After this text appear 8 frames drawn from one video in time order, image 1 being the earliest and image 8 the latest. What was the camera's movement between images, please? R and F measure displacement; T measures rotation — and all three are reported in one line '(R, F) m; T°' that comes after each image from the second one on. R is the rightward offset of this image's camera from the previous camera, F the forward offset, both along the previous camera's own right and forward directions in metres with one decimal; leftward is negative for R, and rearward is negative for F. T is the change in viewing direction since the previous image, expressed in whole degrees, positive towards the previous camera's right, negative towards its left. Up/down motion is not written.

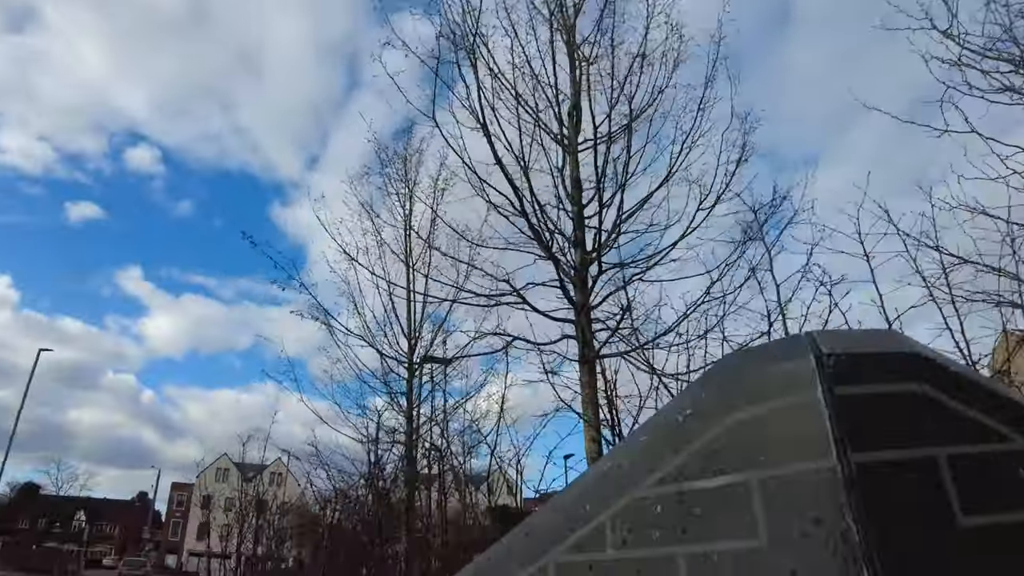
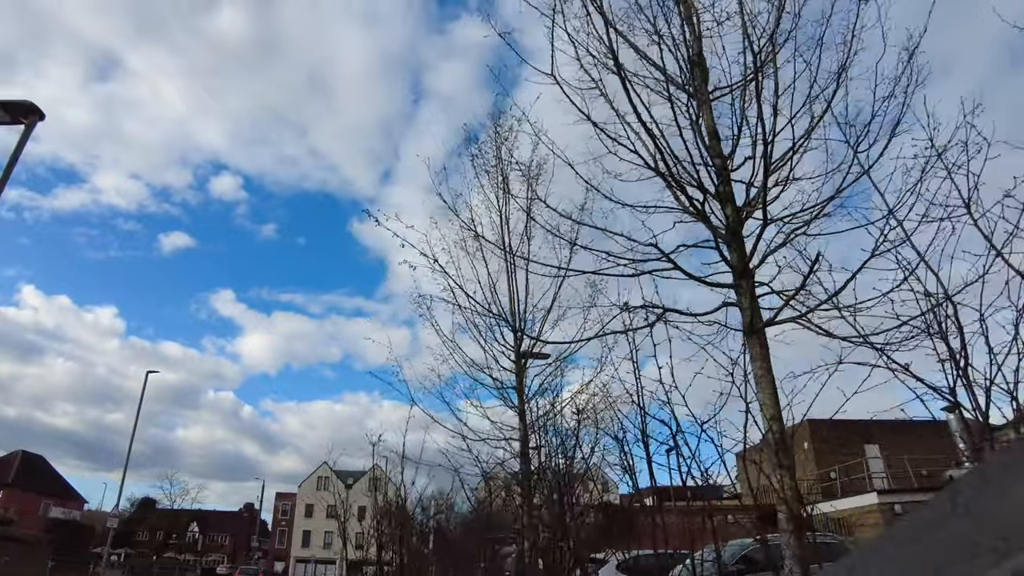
(-0.4, +0.5) m; -6°
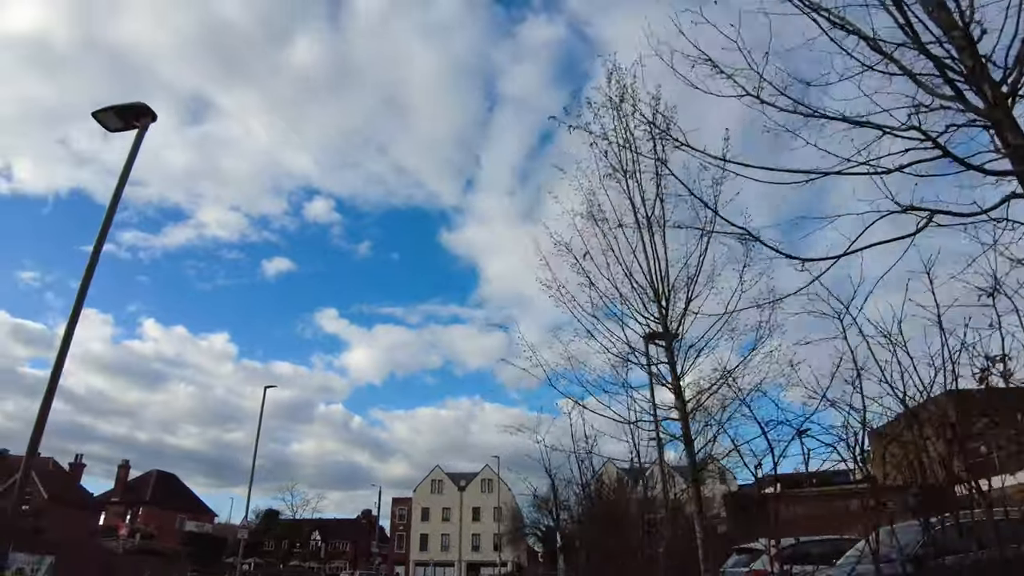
(-0.6, +0.9) m; -7°
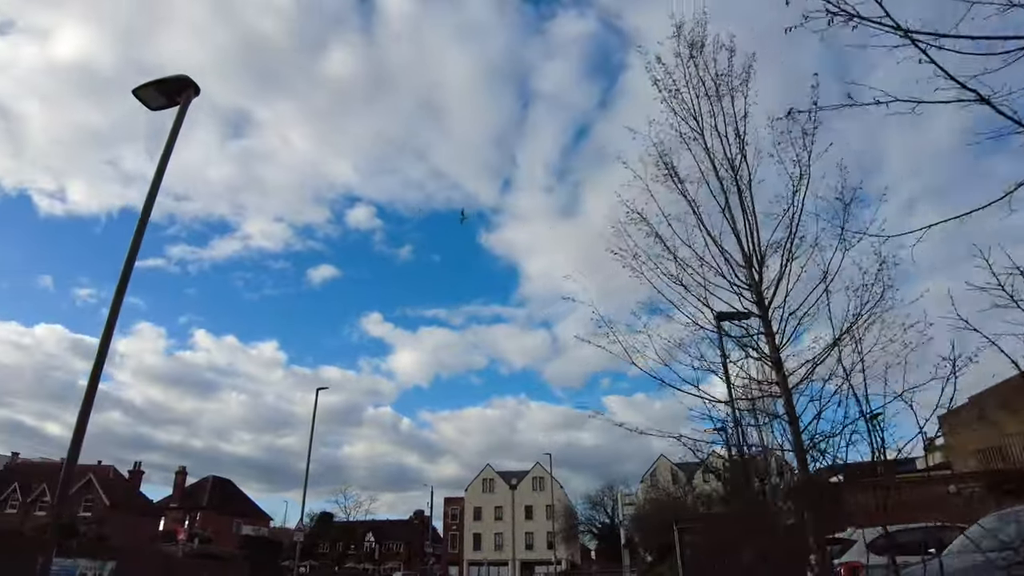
(-0.2, +0.7) m; -3°
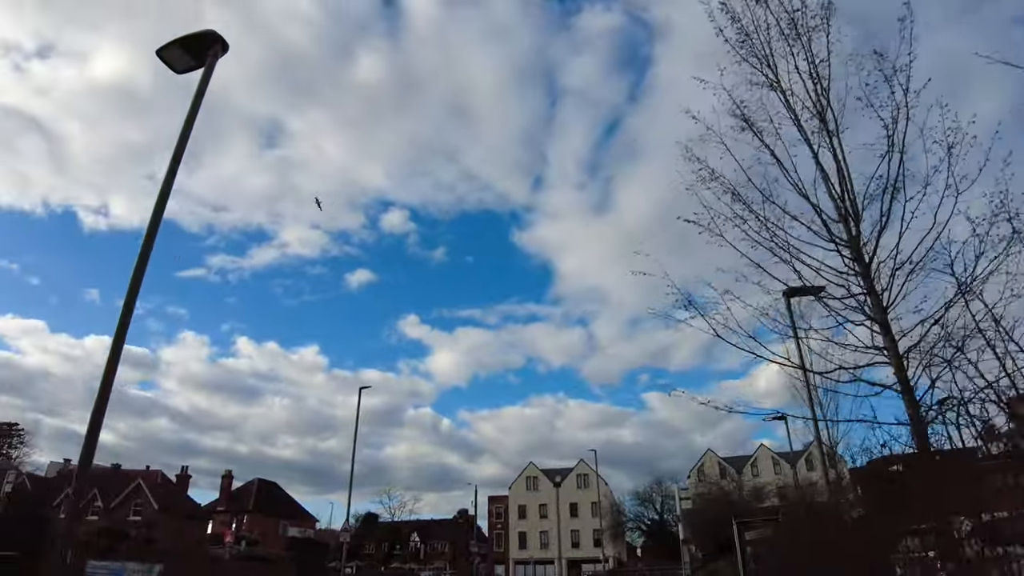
(-0.2, +0.7) m; -3°
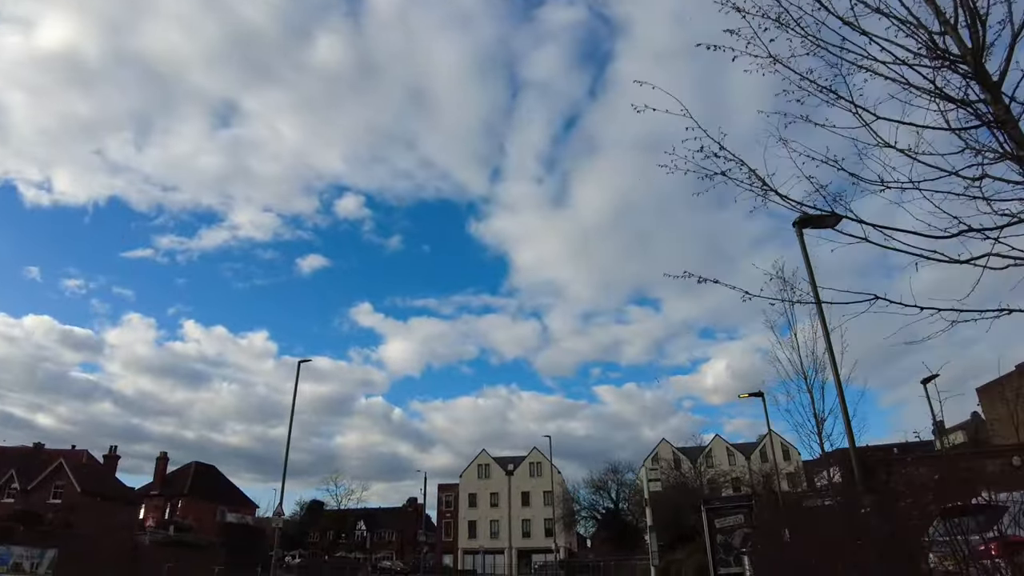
(-0.1, +1.7) m; +4°
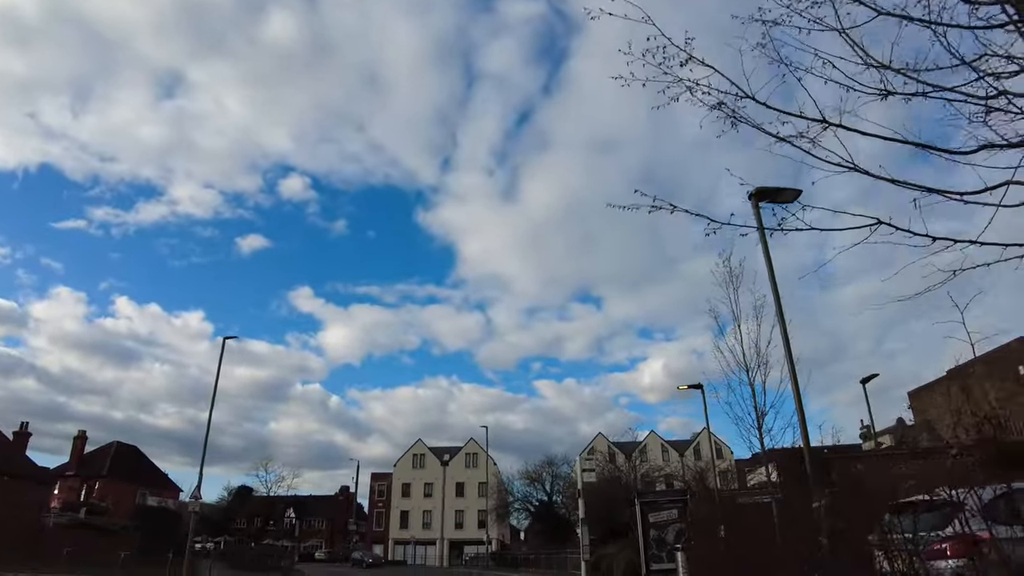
(+0.1, +0.6) m; +5°
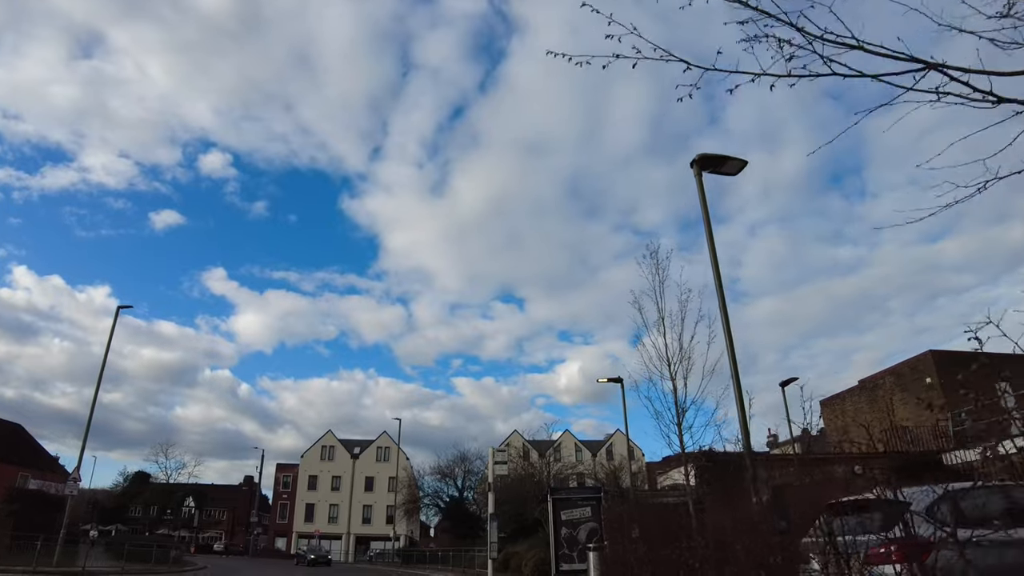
(0.0, +0.7) m; +6°
